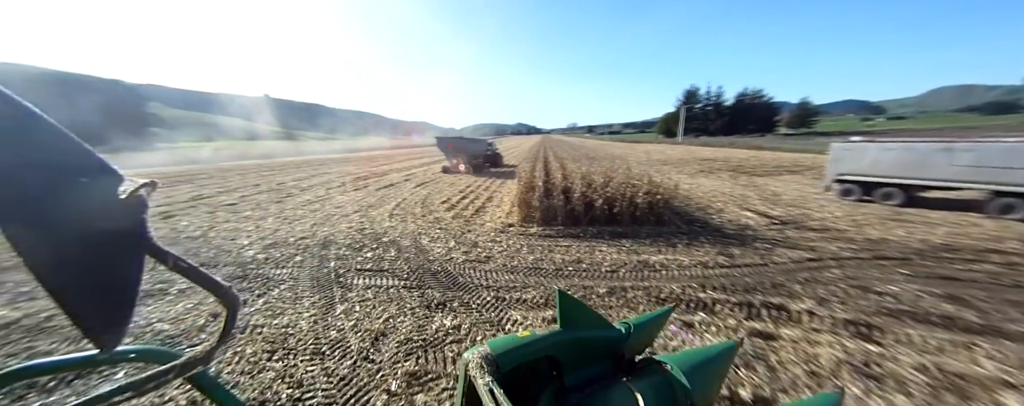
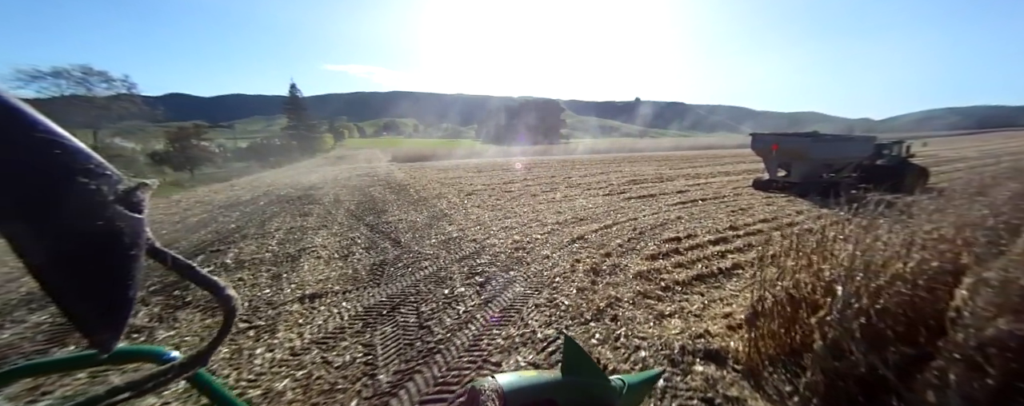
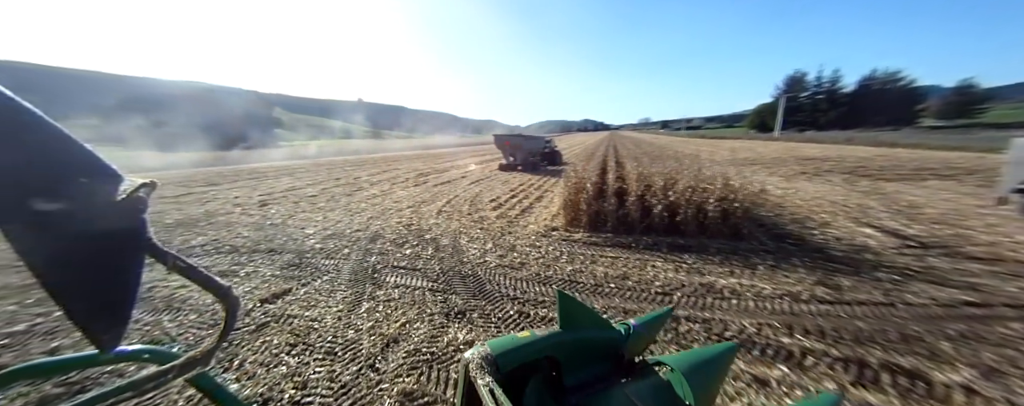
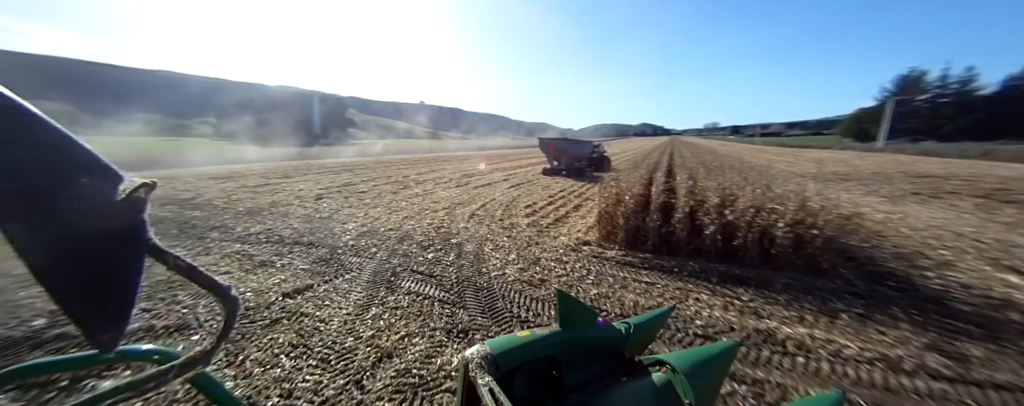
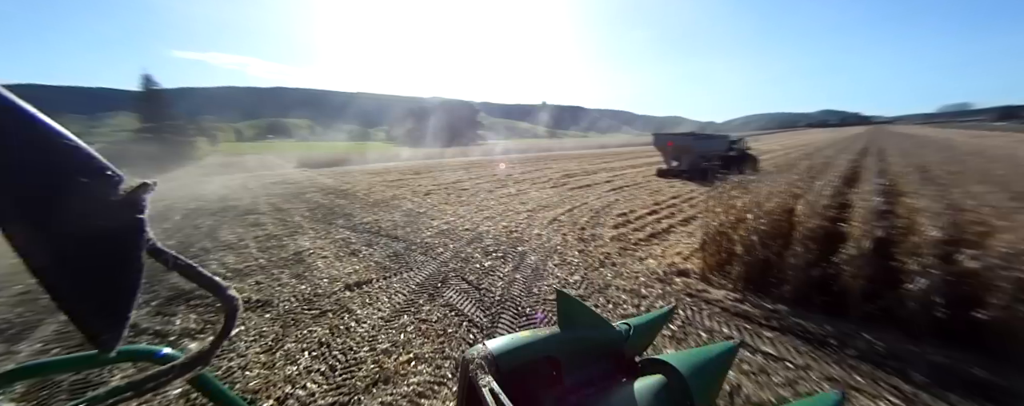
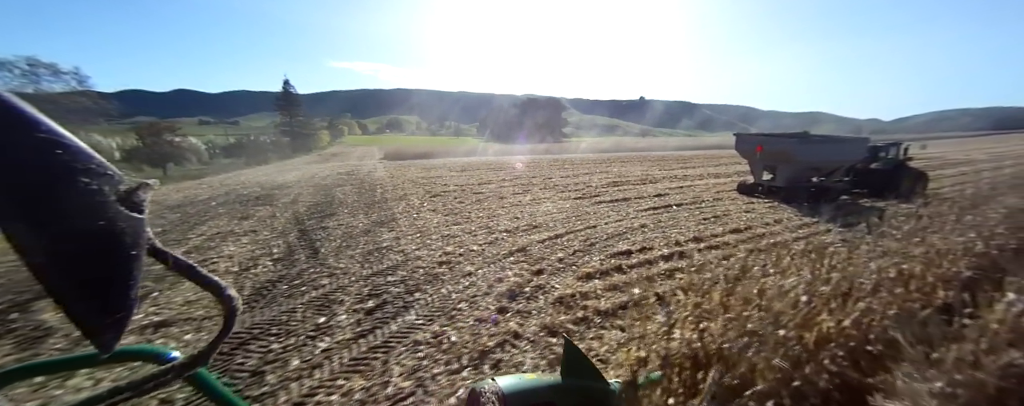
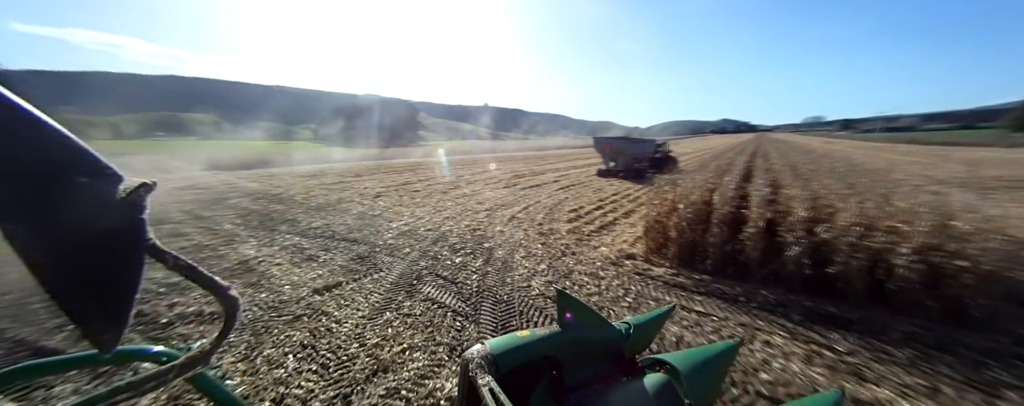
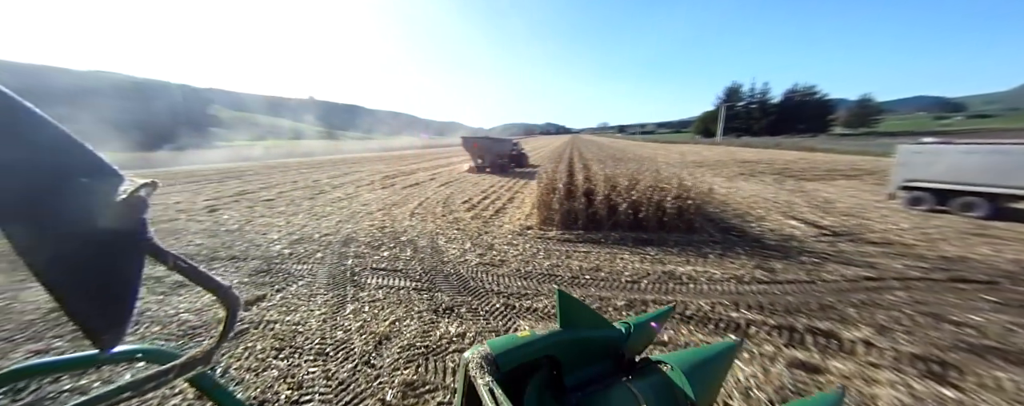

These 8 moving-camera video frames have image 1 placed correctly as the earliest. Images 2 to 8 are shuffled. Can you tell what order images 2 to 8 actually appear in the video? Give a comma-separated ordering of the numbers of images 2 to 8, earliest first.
8, 3, 4, 7, 5, 2, 6
